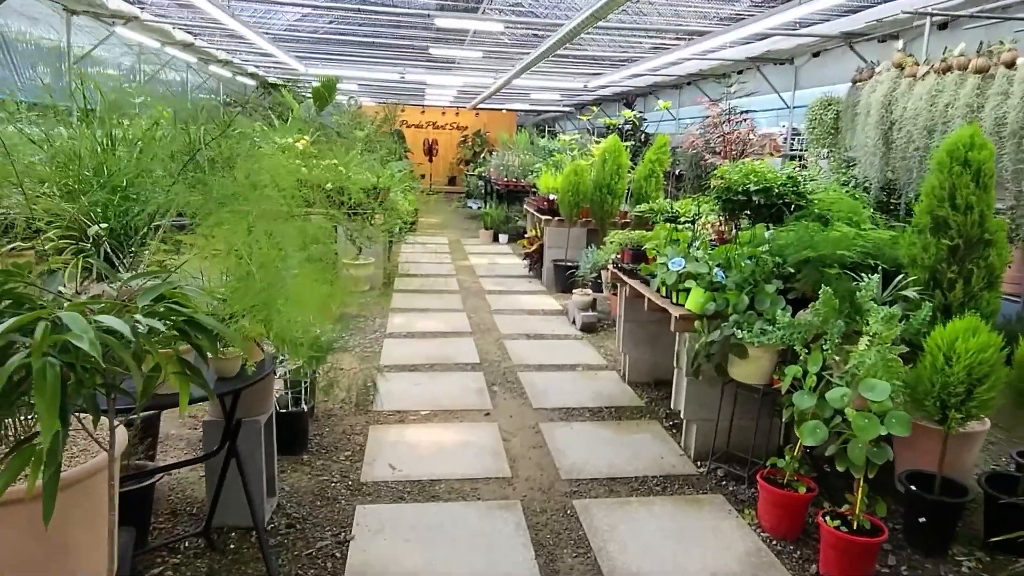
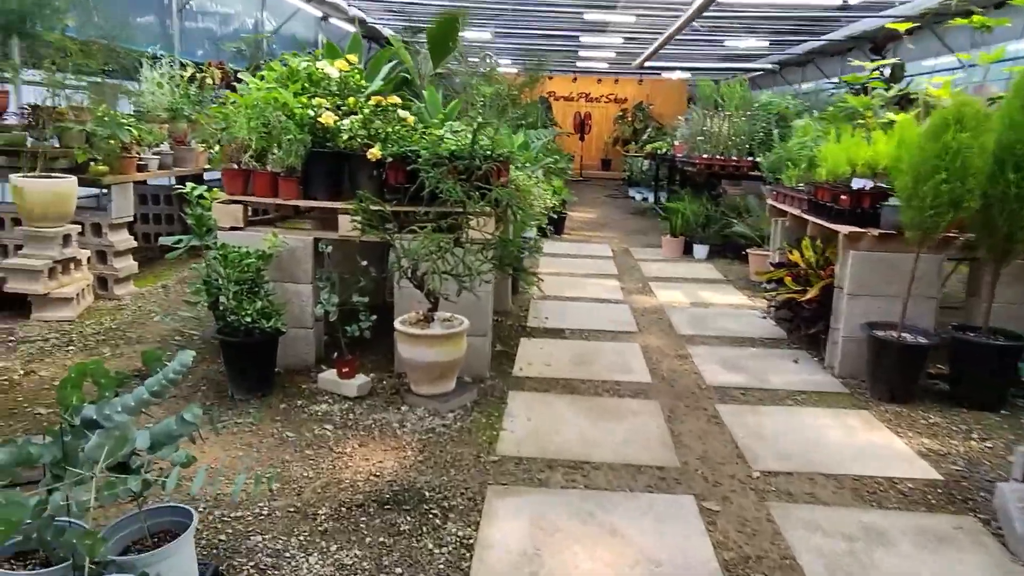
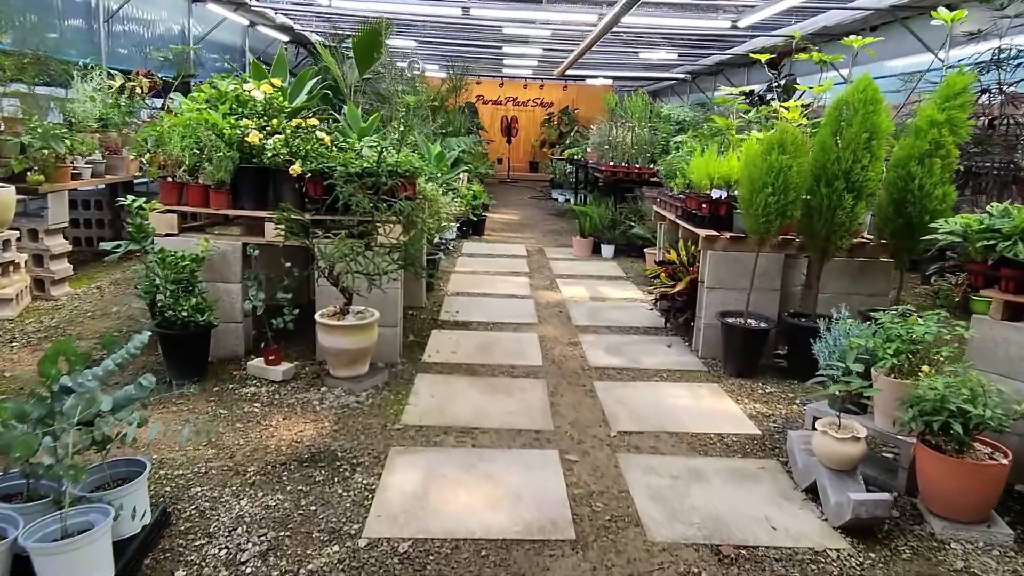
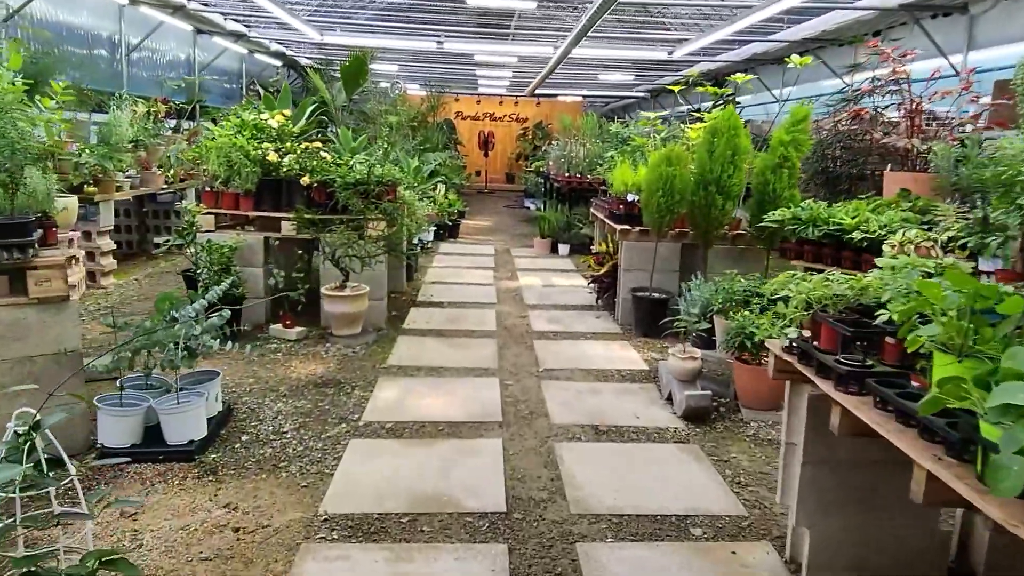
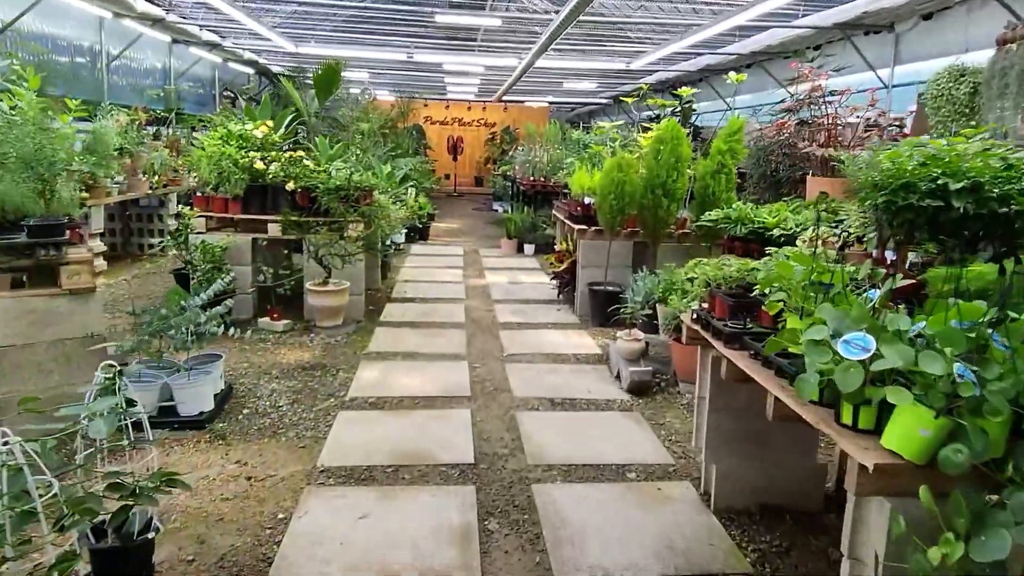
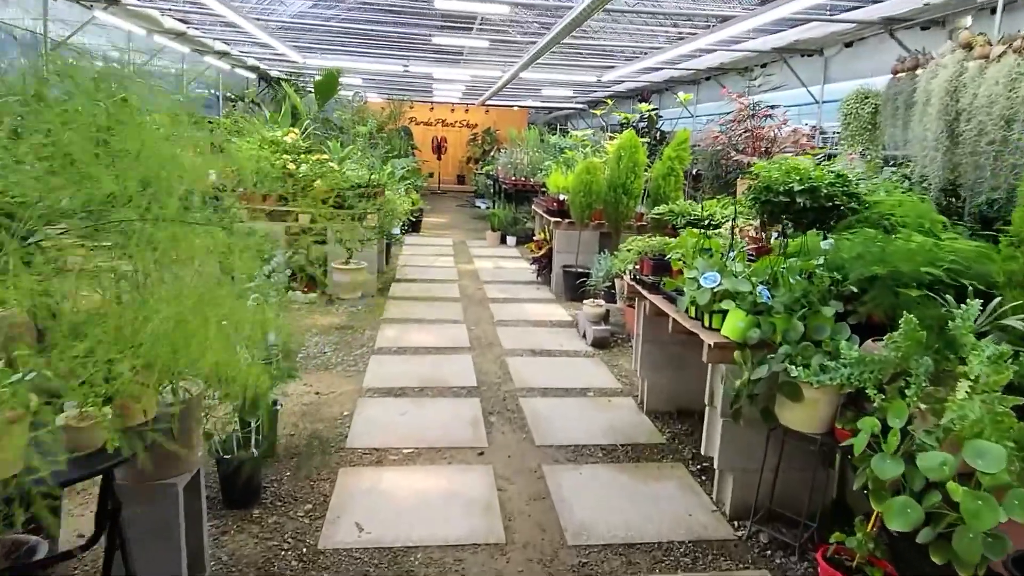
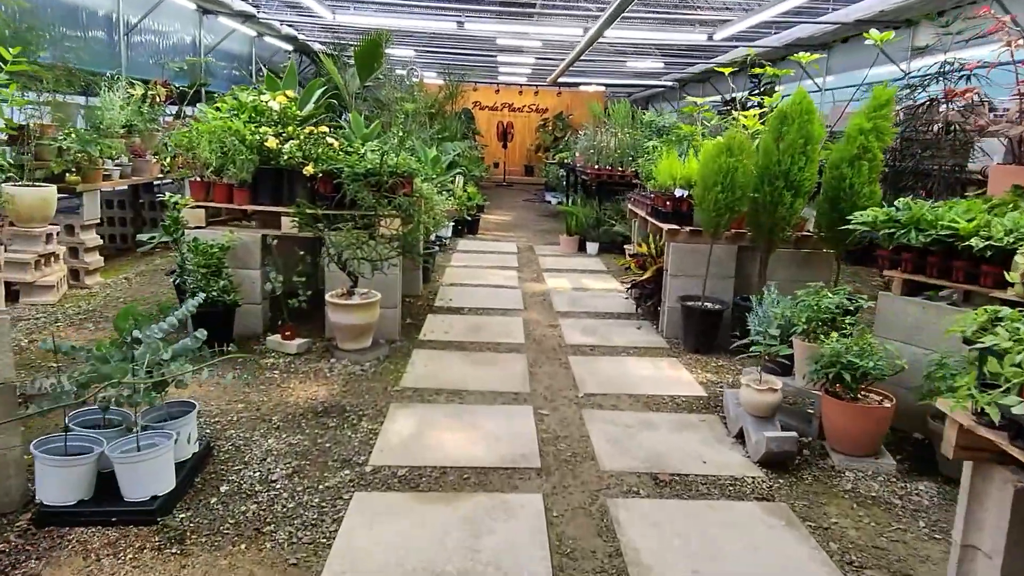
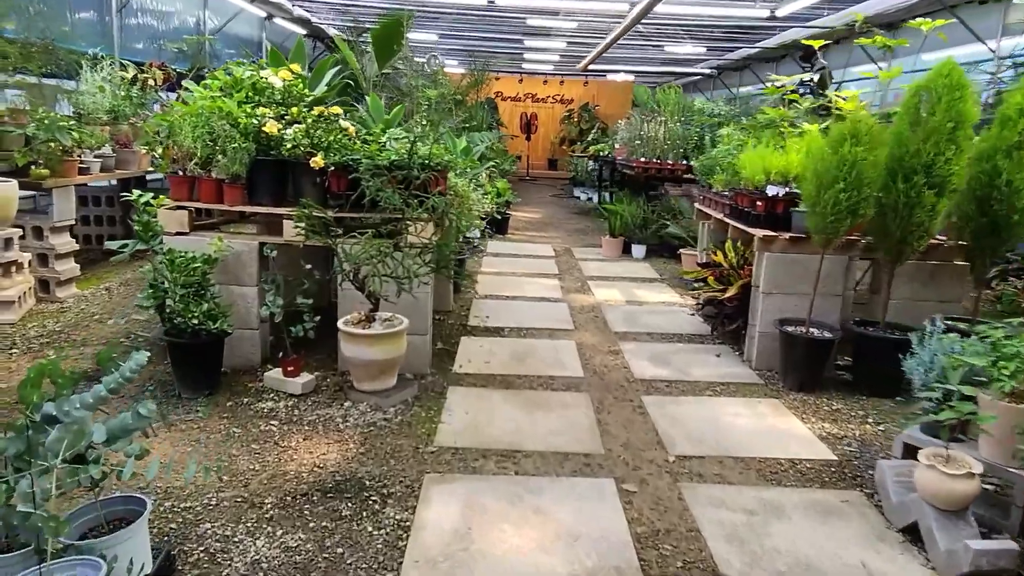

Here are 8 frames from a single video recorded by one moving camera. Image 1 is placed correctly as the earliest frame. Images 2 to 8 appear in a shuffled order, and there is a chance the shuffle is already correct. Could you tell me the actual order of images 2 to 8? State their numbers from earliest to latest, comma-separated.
6, 5, 4, 7, 3, 8, 2
